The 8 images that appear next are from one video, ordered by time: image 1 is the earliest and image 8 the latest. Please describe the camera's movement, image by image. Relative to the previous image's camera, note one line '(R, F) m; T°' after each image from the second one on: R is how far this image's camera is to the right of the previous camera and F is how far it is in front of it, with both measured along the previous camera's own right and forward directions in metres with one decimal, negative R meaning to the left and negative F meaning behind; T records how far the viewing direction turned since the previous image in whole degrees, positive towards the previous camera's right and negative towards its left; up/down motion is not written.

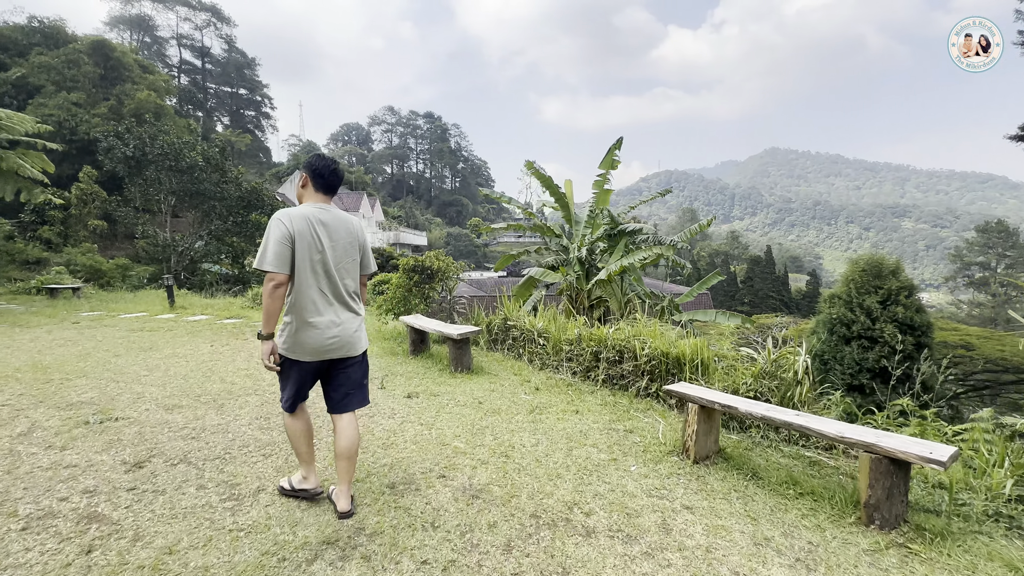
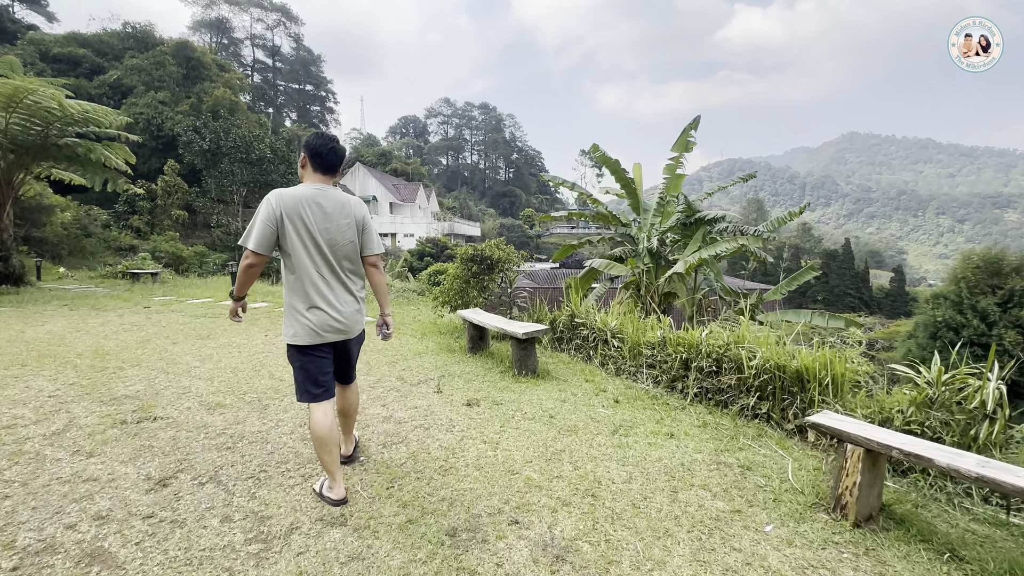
(-0.2, +0.5) m; -6°
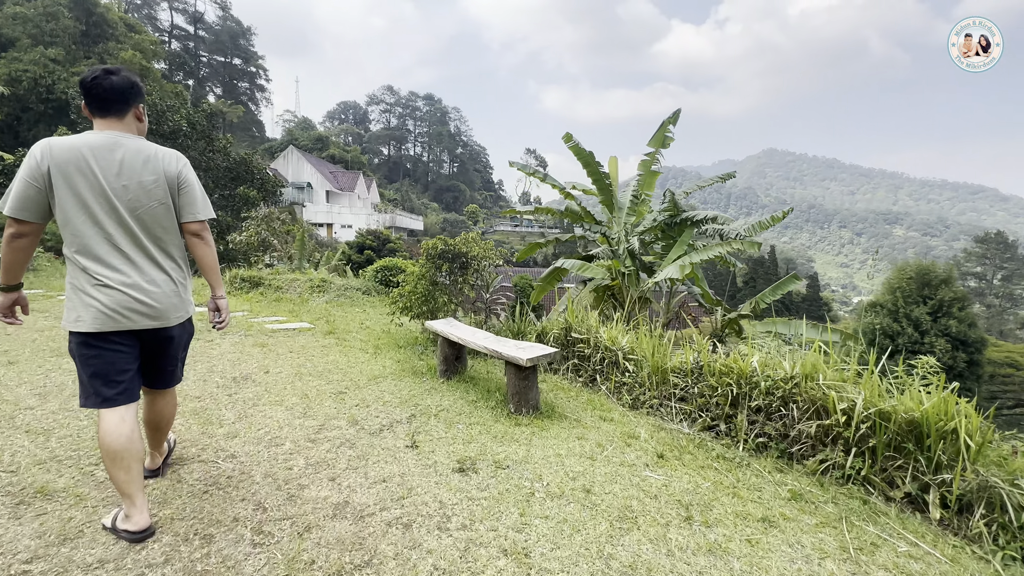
(-0.4, +1.0) m; +8°
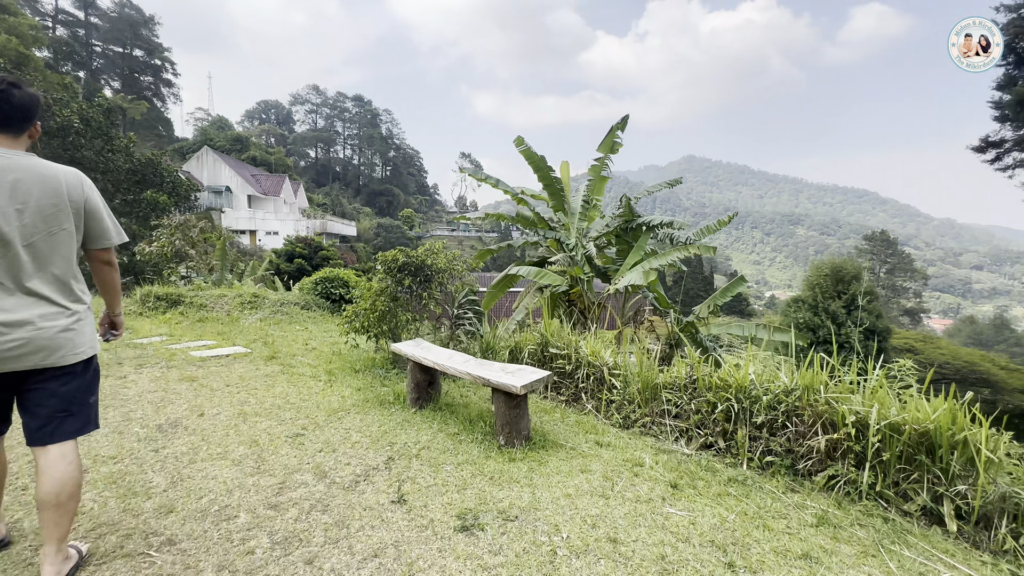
(-0.3, +0.3) m; +8°
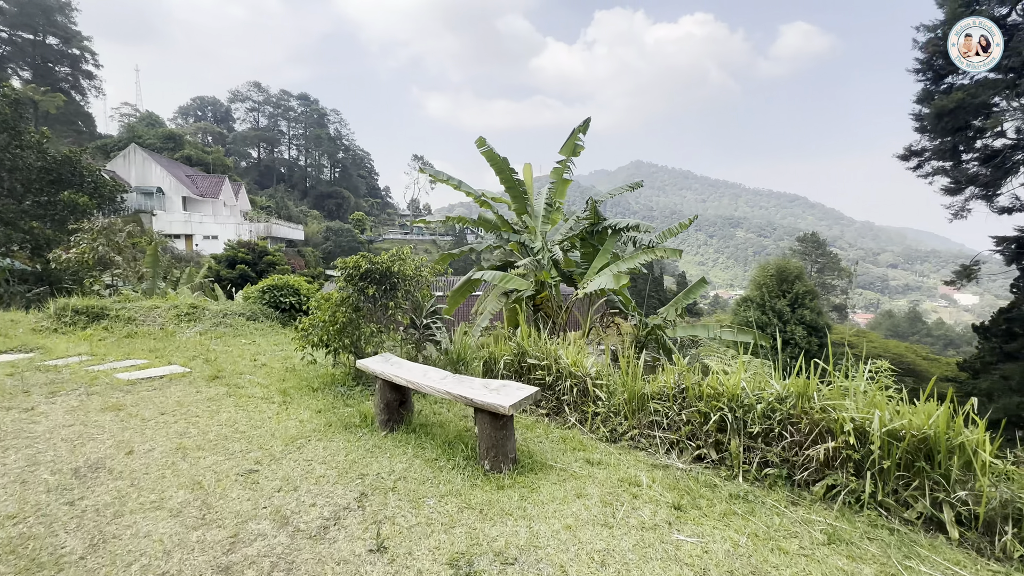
(-0.2, +0.2) m; +6°
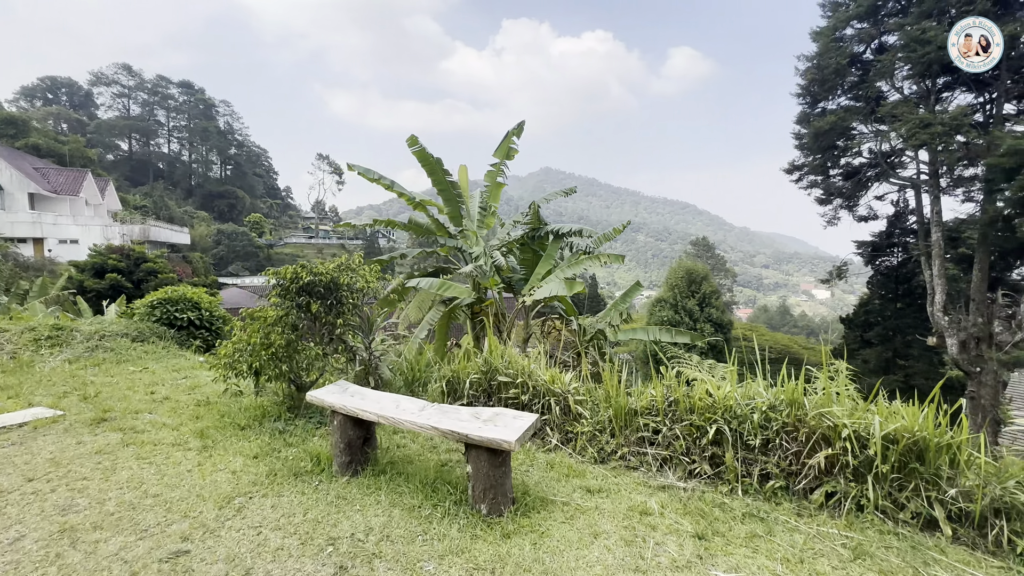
(-0.4, +0.3) m; +11°
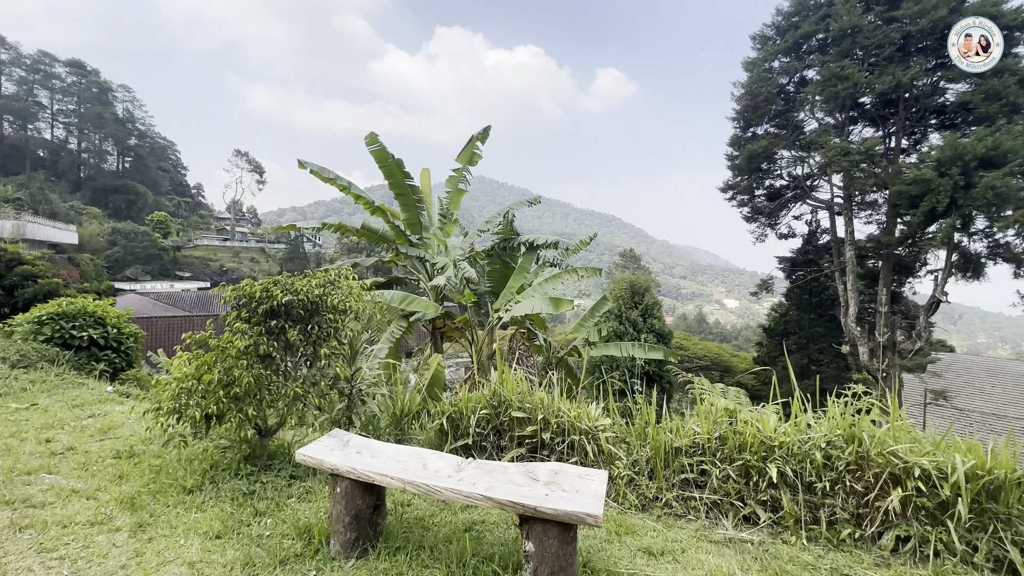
(-0.5, +0.5) m; +9°
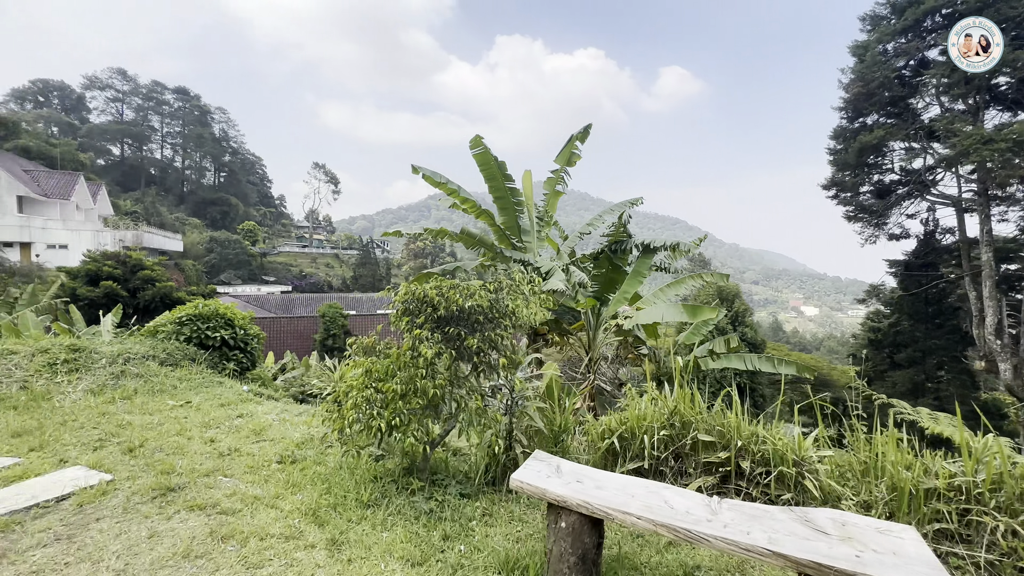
(-0.7, +0.2) m; -7°
